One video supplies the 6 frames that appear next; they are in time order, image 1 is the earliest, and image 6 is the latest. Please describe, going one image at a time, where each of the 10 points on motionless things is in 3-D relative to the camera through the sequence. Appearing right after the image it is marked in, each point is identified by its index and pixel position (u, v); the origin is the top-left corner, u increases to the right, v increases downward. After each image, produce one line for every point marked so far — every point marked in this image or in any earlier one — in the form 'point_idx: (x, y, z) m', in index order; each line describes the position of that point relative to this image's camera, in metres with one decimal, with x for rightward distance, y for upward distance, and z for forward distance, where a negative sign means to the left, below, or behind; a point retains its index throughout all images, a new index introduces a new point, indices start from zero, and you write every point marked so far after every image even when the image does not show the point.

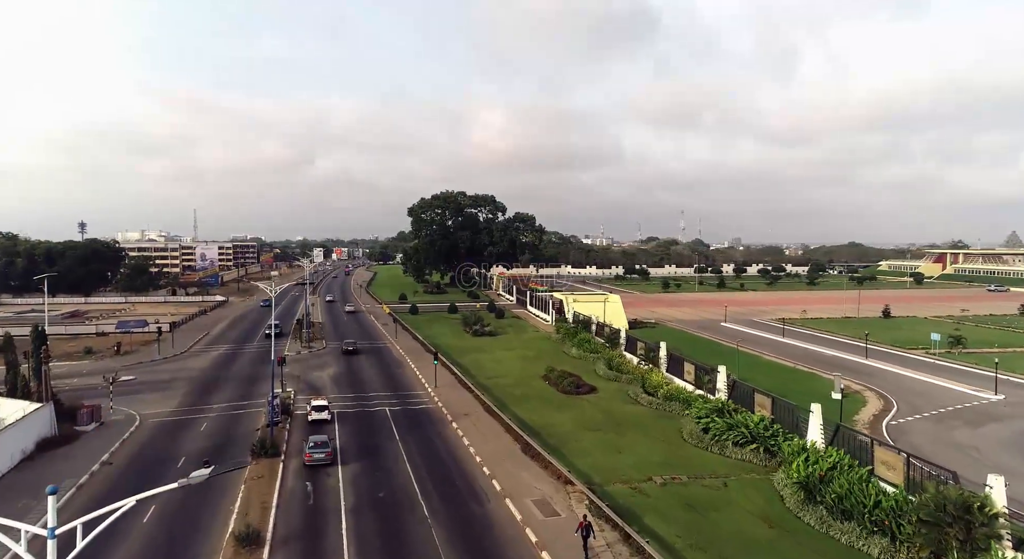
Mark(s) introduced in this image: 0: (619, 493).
0: (+3.0, -6.1, +18.1) m
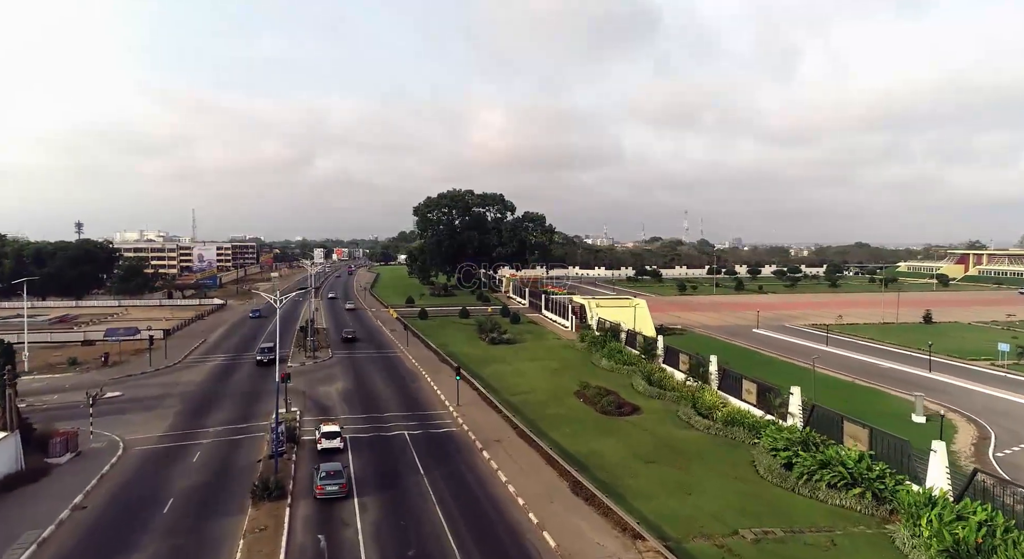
0: (+4.4, -6.3, +14.7) m
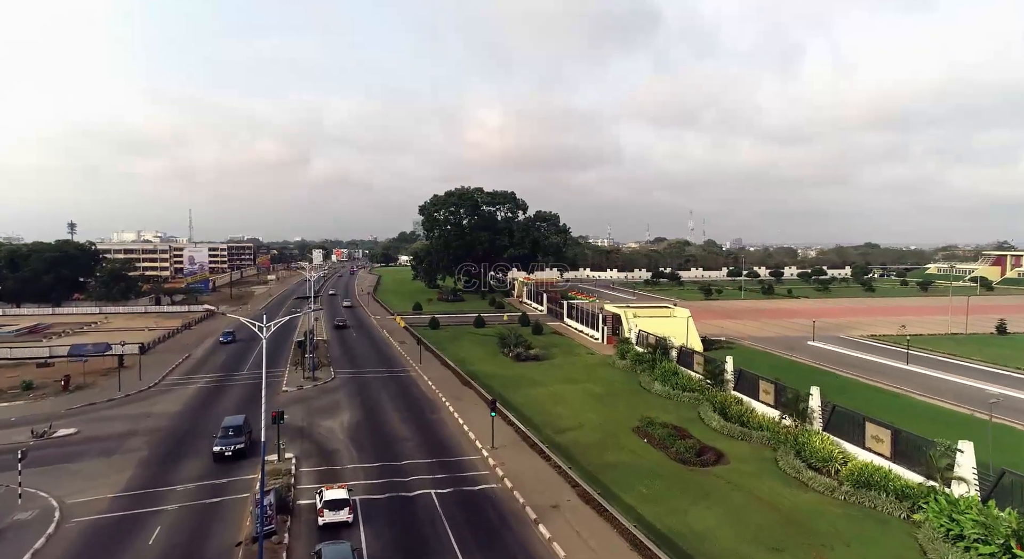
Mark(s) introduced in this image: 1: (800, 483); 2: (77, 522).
0: (+6.2, -6.7, +9.1) m
1: (+8.5, -6.0, +18.6) m
2: (-11.8, -6.6, +17.1) m
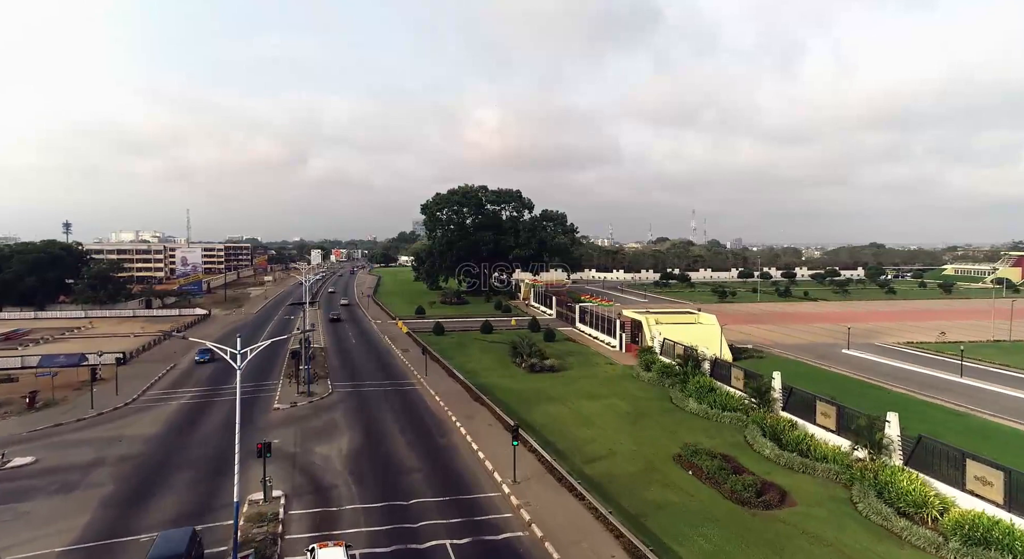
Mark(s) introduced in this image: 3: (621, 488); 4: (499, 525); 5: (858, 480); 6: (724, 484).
0: (+7.0, -7.0, +5.9) m
1: (+9.3, -6.2, +15.5) m
2: (-11.0, -6.8, +13.9) m
3: (+3.3, -6.3, +19.2) m
4: (-0.4, -6.6, +17.1) m
5: (+9.8, -5.7, +17.8) m
6: (+6.3, -6.0, +18.6) m
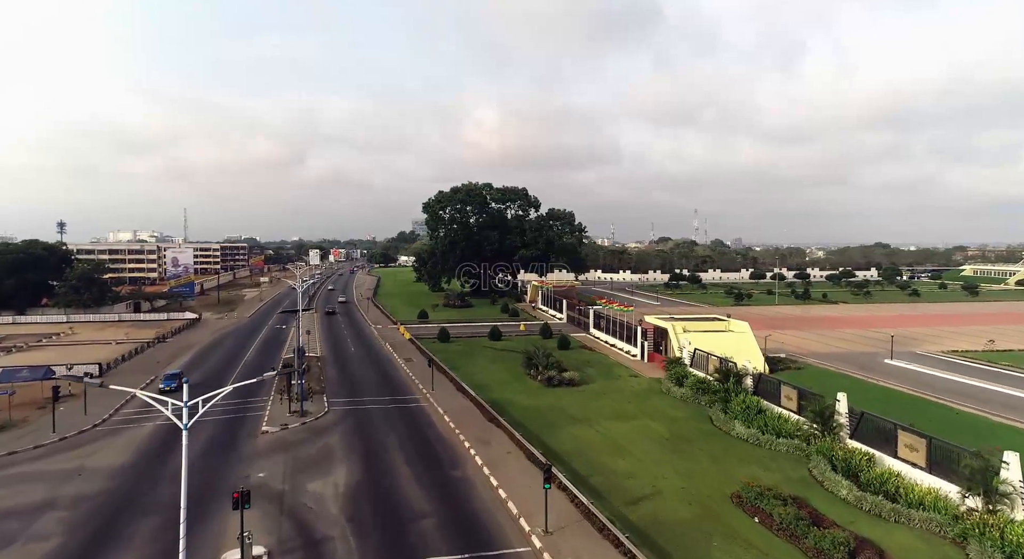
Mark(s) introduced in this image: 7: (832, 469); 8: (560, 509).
0: (+7.8, -7.2, +2.6) m
1: (+10.1, -6.5, +12.1) m
2: (-10.2, -7.1, +10.5) m
3: (+4.1, -6.6, +15.8) m
4: (+0.4, -6.8, +13.7) m
5: (+10.6, -5.9, +14.4) m
6: (+7.1, -6.2, +15.2) m
7: (+9.6, -5.7, +18.9) m
8: (+1.2, -6.3, +17.5) m
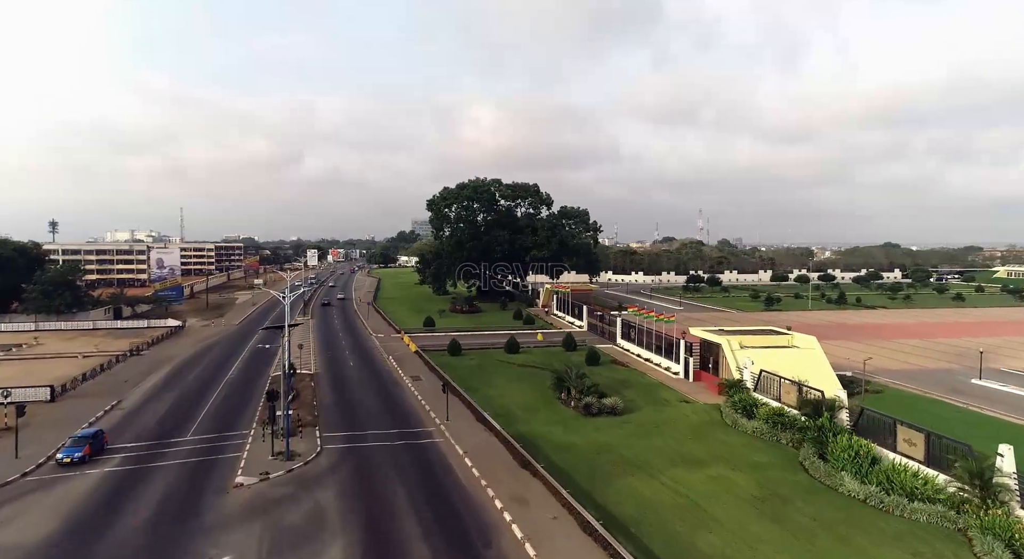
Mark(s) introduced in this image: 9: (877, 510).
0: (+9.1, -7.5, -2.8) m
1: (+11.4, -6.8, +6.8) m
2: (-8.9, -7.4, +5.2) m
3: (+5.4, -6.9, +10.5) m
4: (+1.7, -7.1, +8.4) m
5: (+11.9, -6.2, +9.1) m
6: (+8.4, -6.6, +9.9) m
7: (+10.9, -6.0, +13.5) m
8: (+2.5, -6.6, +12.1) m
9: (+9.8, -6.2, +17.0) m
